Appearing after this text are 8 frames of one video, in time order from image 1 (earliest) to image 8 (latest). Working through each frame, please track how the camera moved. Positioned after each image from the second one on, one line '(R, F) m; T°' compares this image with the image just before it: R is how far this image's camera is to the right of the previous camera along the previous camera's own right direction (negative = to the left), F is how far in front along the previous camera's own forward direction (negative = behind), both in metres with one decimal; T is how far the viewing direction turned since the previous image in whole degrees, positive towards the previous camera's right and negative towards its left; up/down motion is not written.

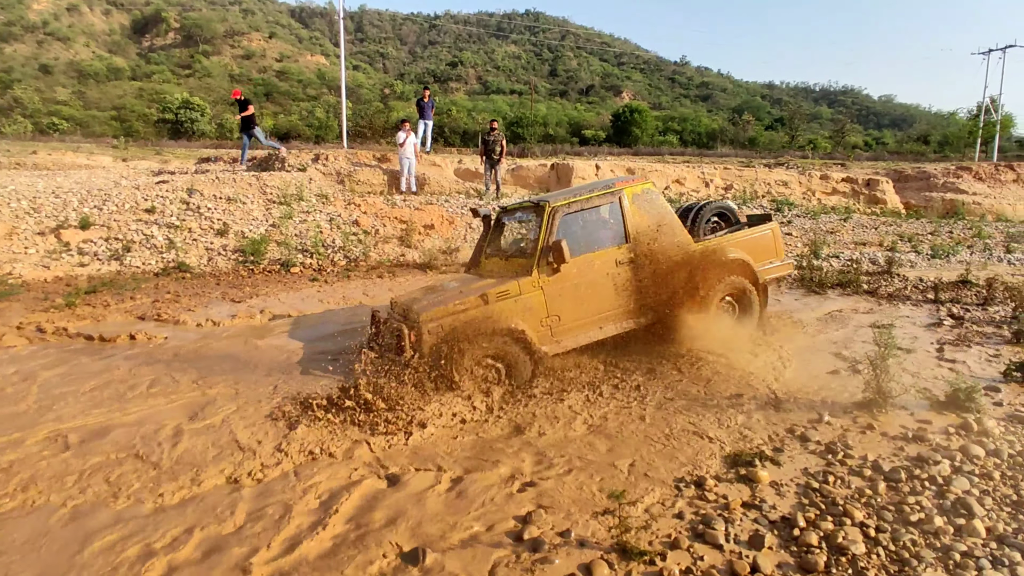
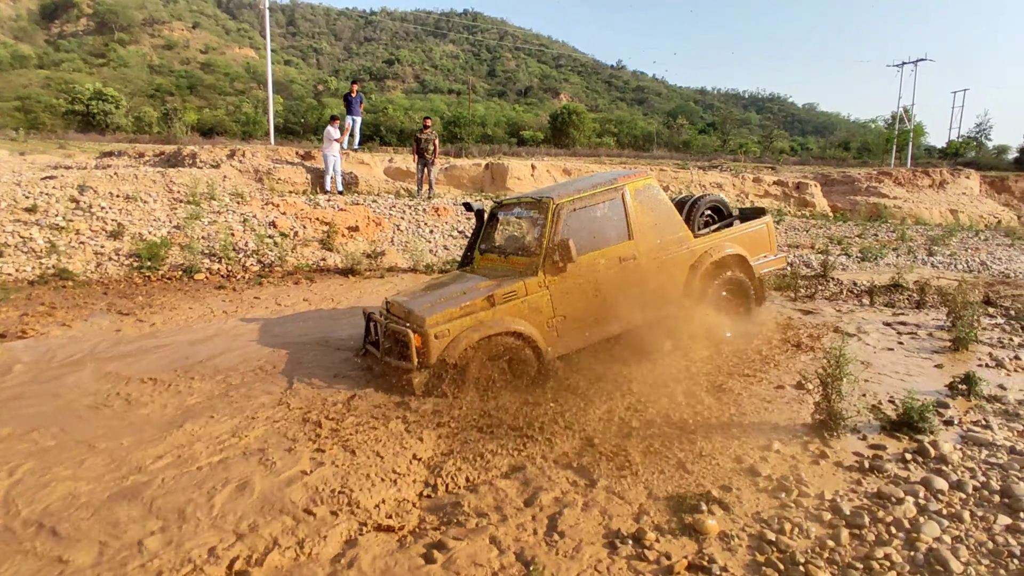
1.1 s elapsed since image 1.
(+0.2, +0.6) m; +6°
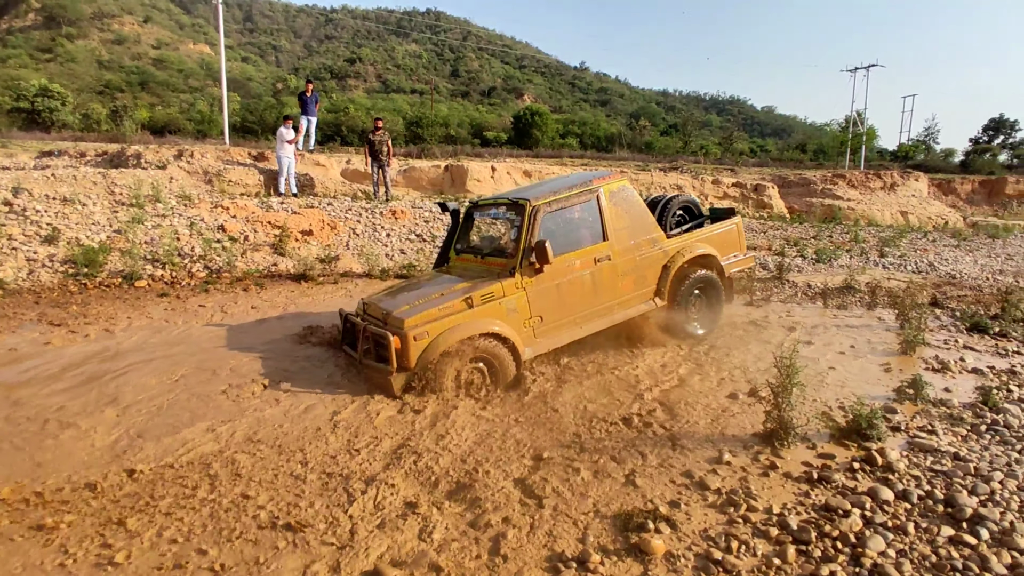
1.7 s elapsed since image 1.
(+0.1, +0.1) m; +3°
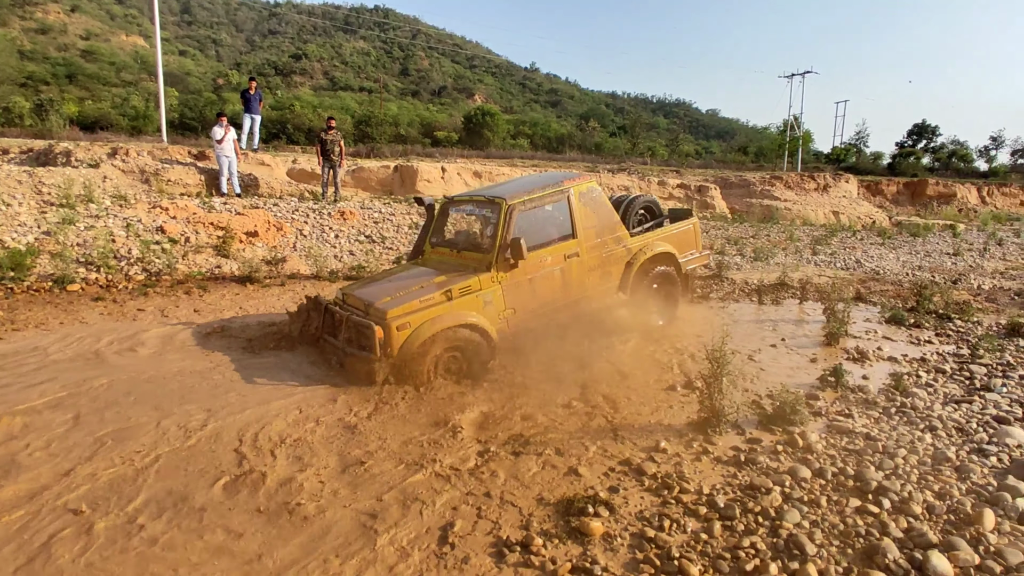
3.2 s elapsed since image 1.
(0.0, -0.1) m; +5°
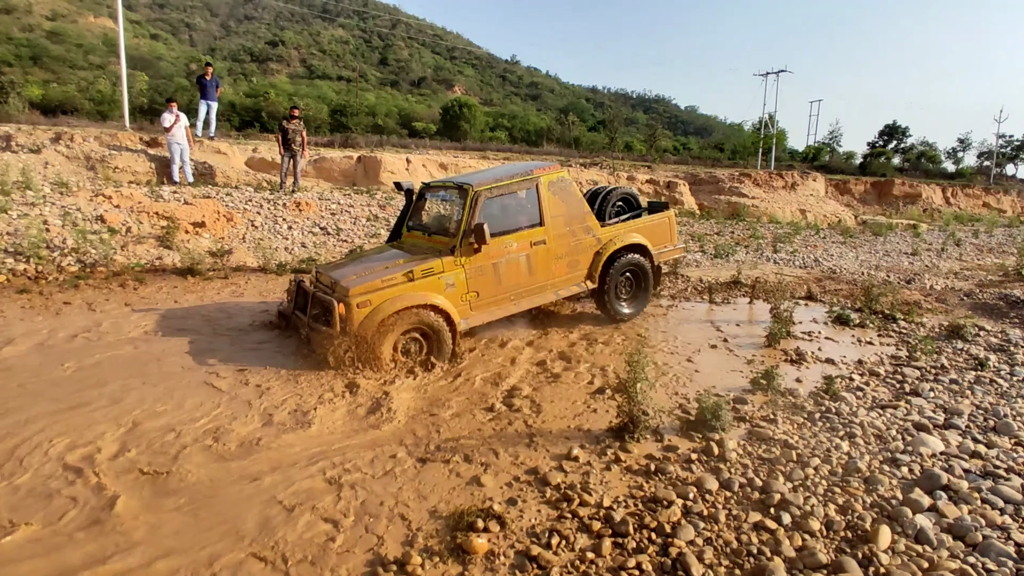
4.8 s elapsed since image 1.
(+0.4, +0.2) m; +2°
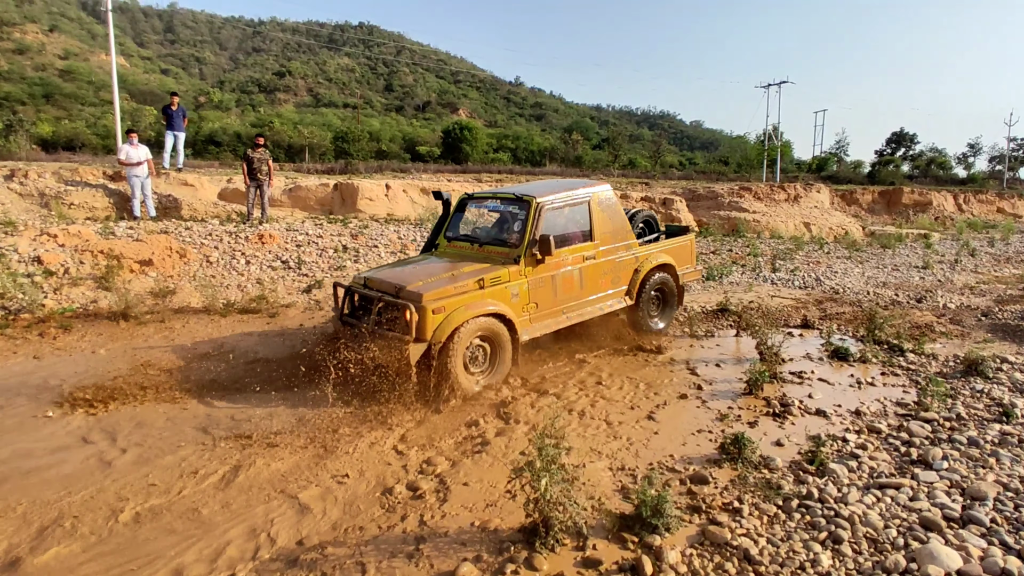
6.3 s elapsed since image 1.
(+0.7, +0.9) m; -1°
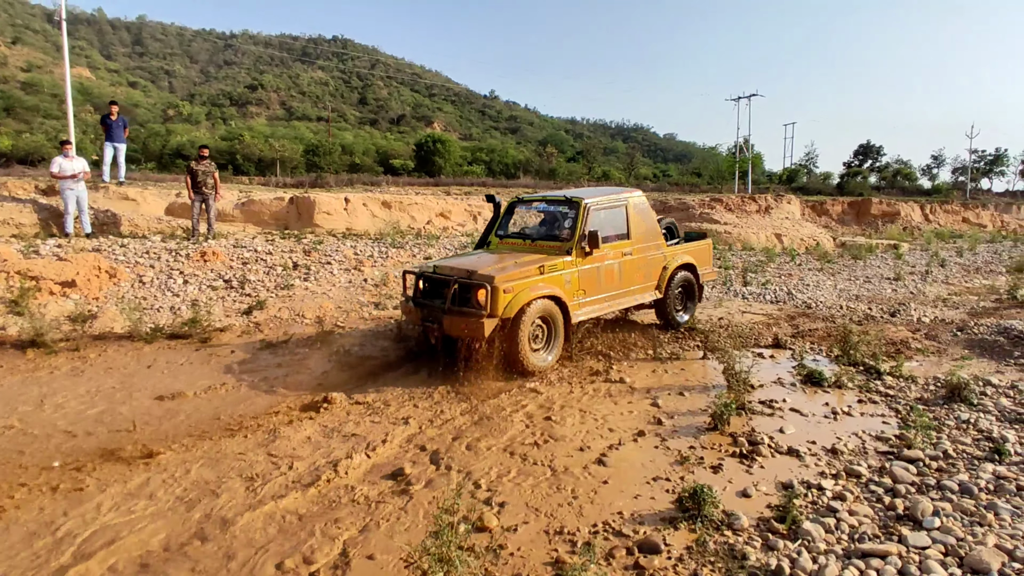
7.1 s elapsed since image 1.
(+0.3, +0.6) m; +2°
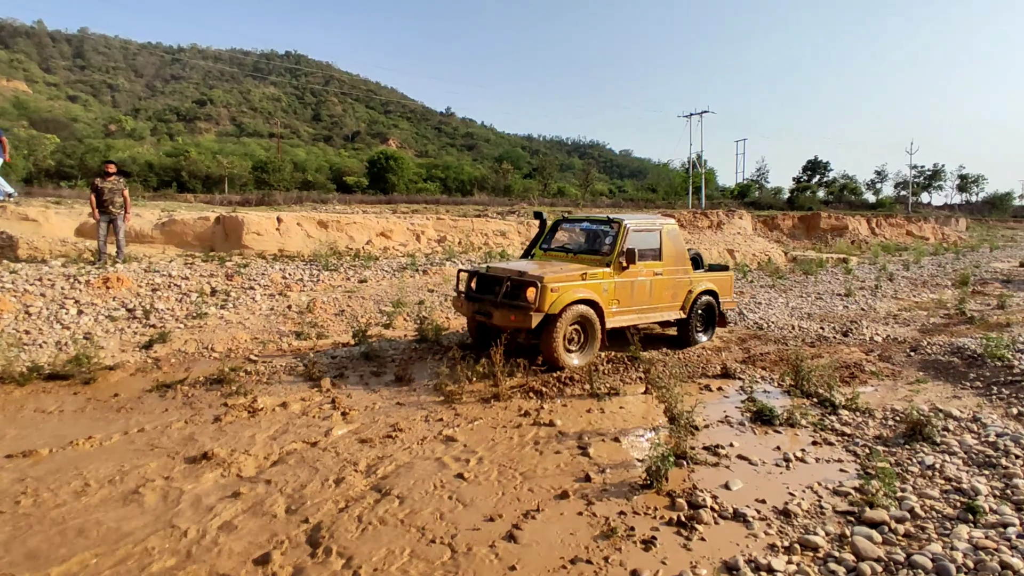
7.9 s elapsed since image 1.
(+0.4, +0.7) m; +4°
